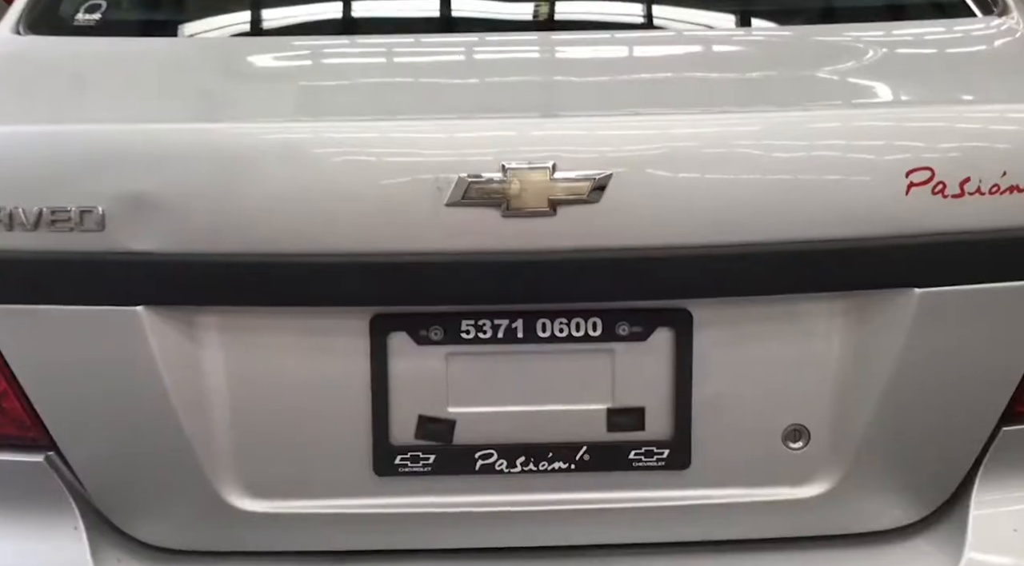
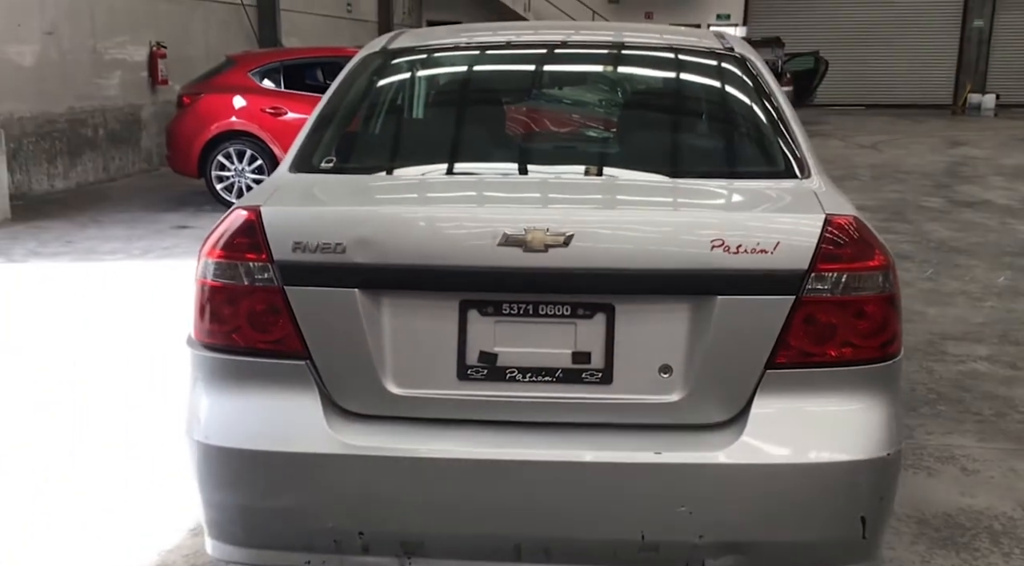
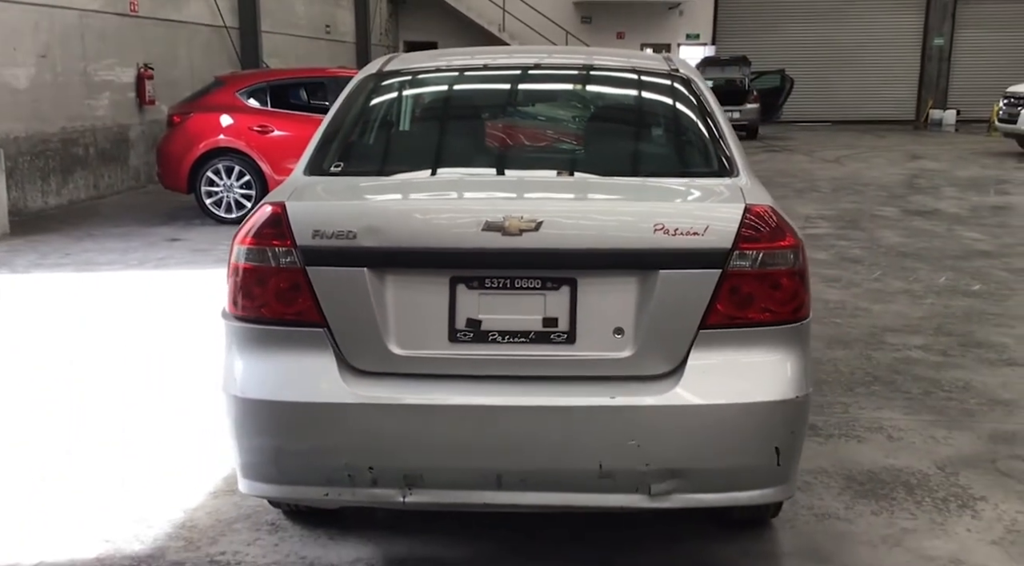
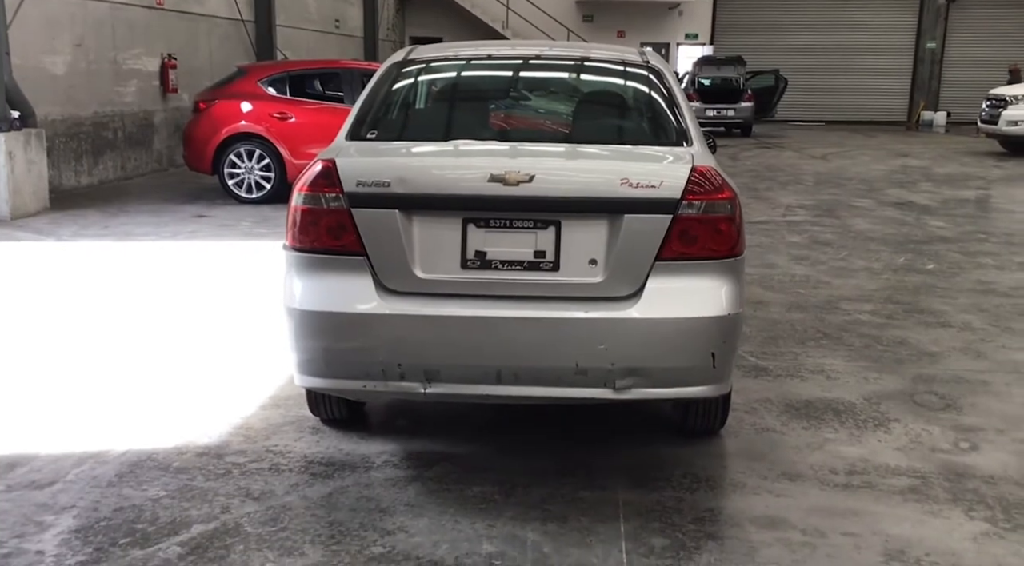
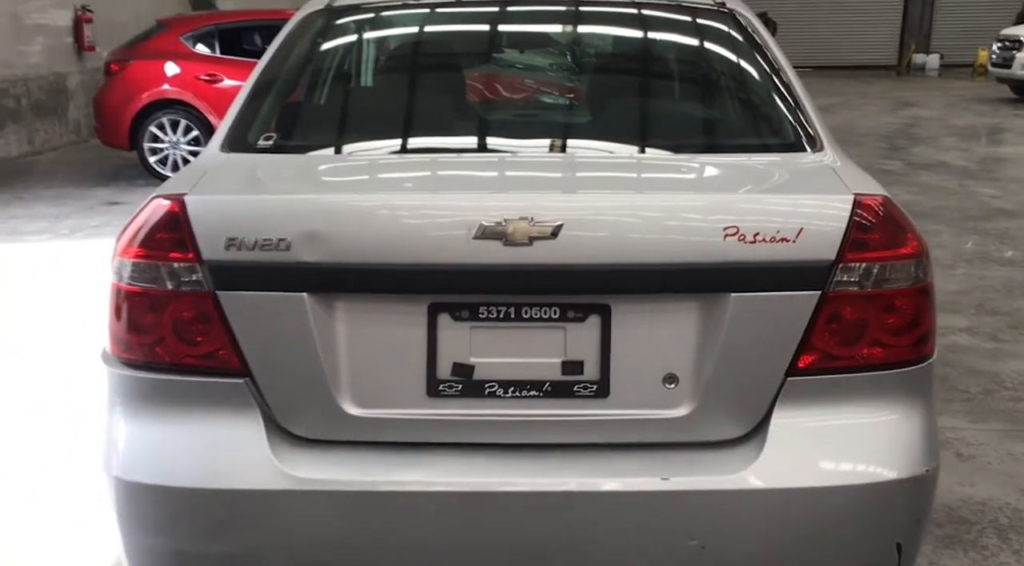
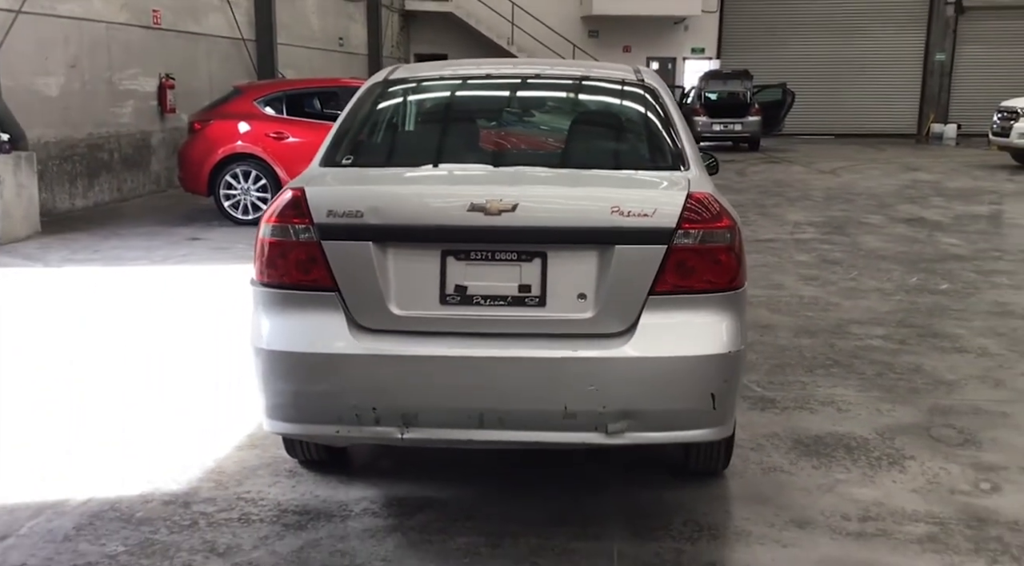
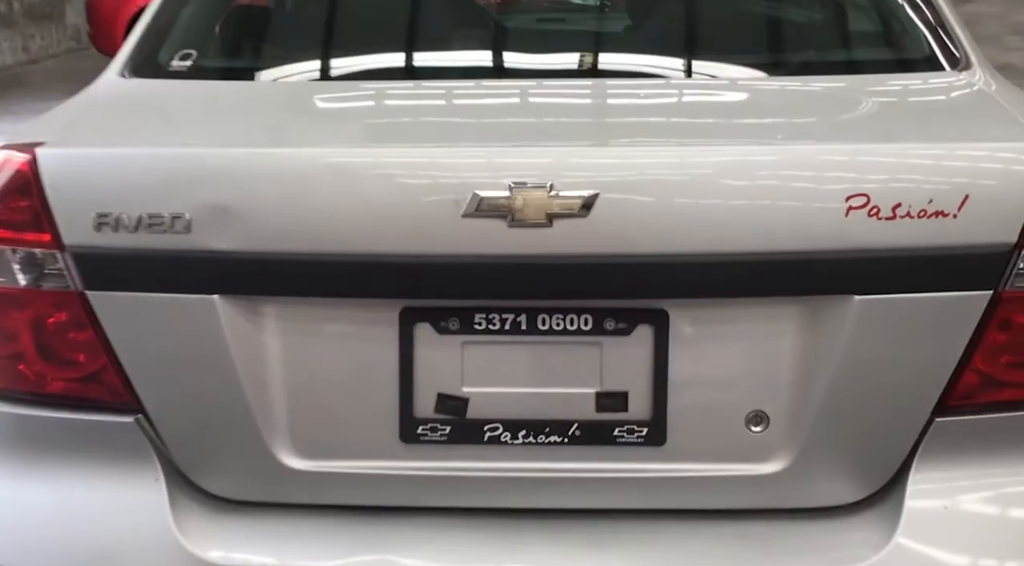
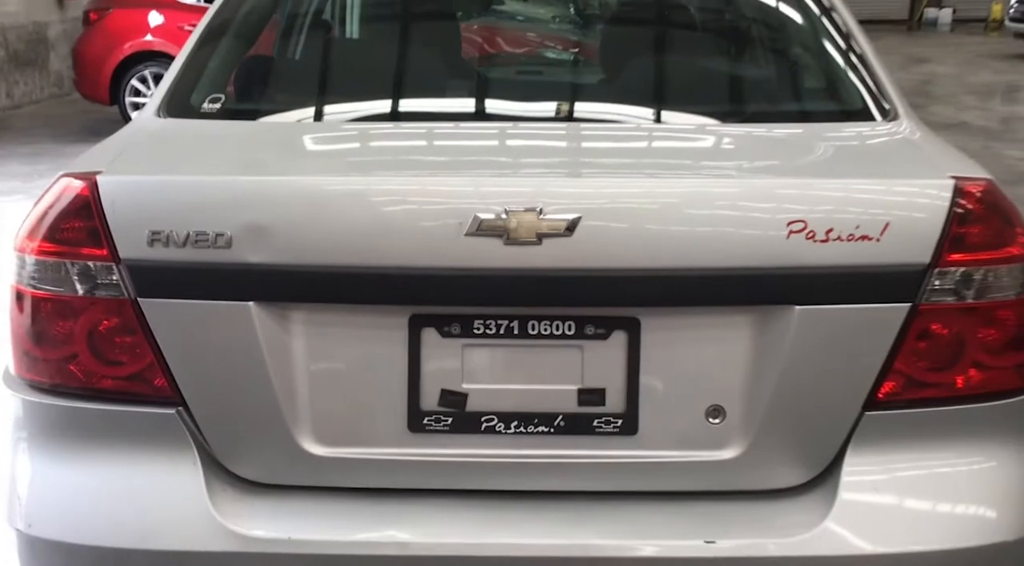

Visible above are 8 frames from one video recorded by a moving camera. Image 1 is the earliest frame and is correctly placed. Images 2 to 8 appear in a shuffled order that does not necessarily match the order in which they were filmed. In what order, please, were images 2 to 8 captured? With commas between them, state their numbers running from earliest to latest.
7, 8, 5, 2, 3, 6, 4
